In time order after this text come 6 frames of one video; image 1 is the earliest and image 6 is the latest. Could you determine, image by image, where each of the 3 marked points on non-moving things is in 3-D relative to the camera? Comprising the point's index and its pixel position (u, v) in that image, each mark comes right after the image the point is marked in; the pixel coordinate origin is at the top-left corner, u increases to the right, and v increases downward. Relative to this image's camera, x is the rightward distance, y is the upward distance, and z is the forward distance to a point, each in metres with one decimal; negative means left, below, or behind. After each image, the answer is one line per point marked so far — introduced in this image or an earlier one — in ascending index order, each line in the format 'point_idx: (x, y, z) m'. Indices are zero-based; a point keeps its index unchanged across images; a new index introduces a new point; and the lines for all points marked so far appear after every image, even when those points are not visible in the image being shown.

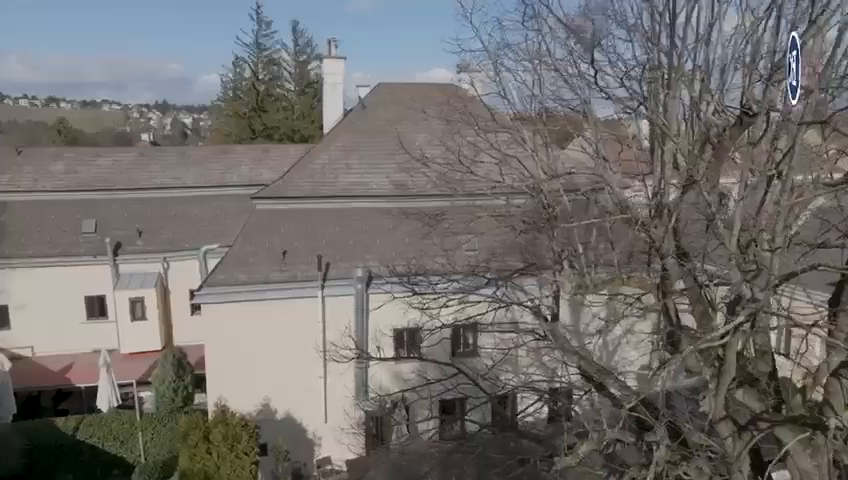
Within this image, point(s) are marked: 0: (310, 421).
0: (-3.0, -4.8, +17.4) m
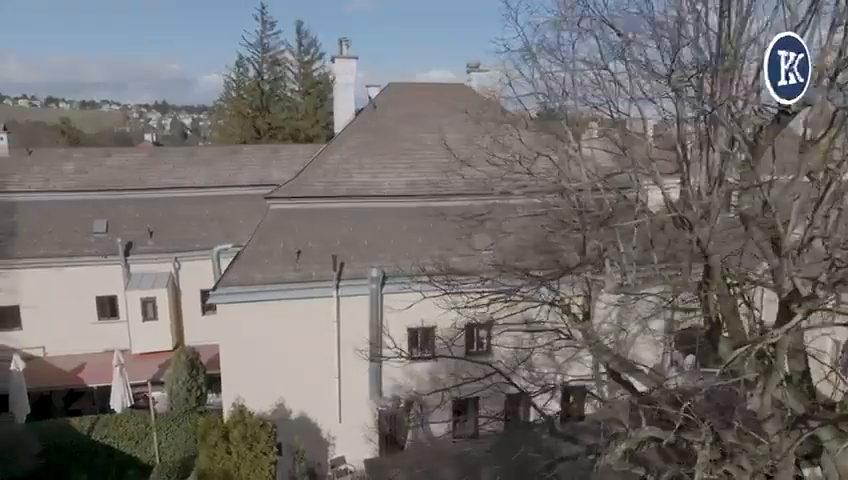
0: (-2.6, -4.8, +17.4) m
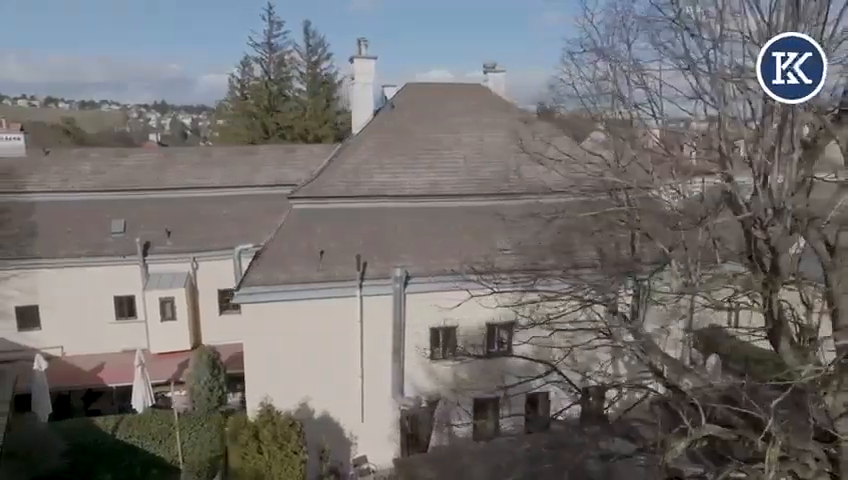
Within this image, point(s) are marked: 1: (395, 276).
0: (-2.1, -4.8, +17.4) m
1: (-0.7, -0.9, +17.0) m
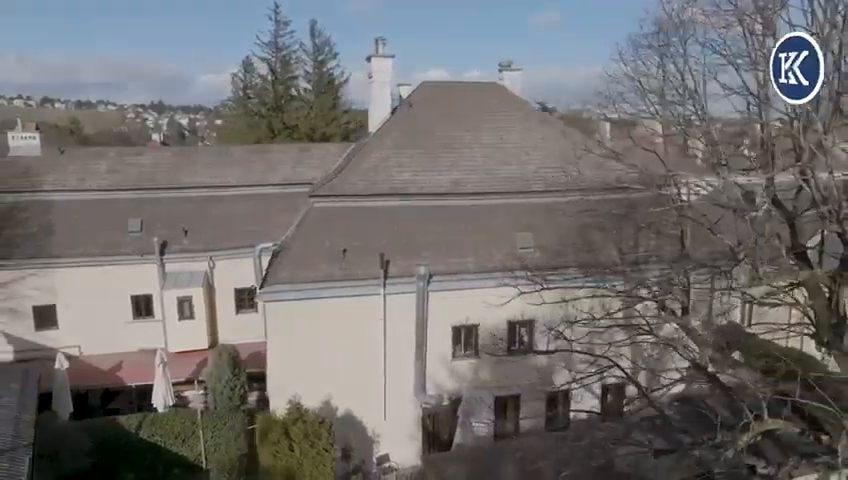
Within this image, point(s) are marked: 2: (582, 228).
0: (-1.5, -4.7, +17.4) m
1: (-0.1, -0.9, +17.0) m
2: (+4.5, +0.3, +18.8) m
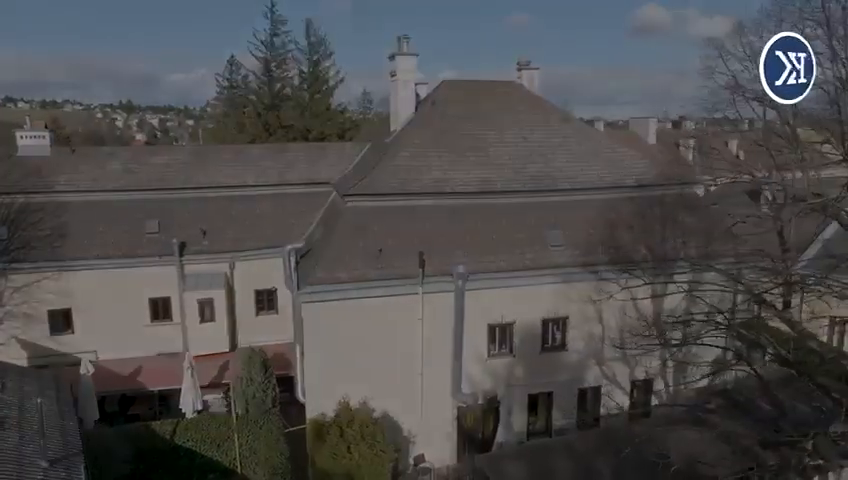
0: (-0.5, -4.7, +17.3) m
1: (+0.8, -0.9, +16.9) m
2: (+5.4, +0.4, +18.9) m
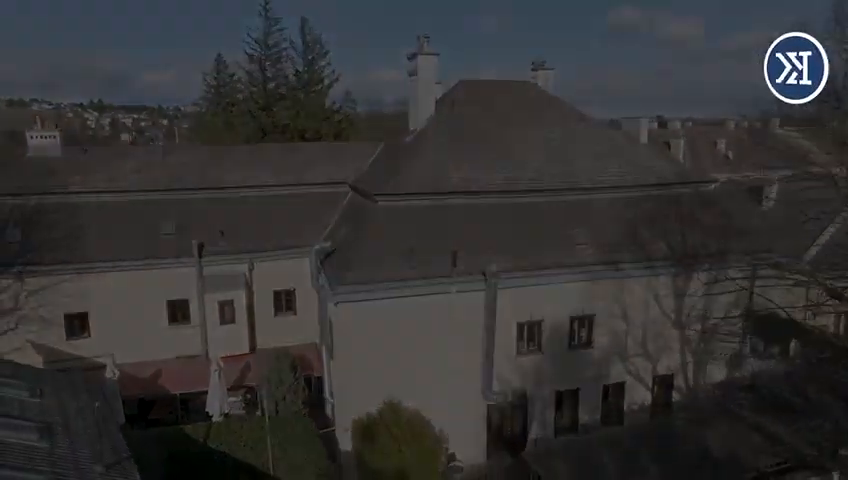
0: (+0.3, -4.7, +17.3) m
1: (+1.6, -0.8, +17.0) m
2: (+6.1, +0.5, +19.2) m
